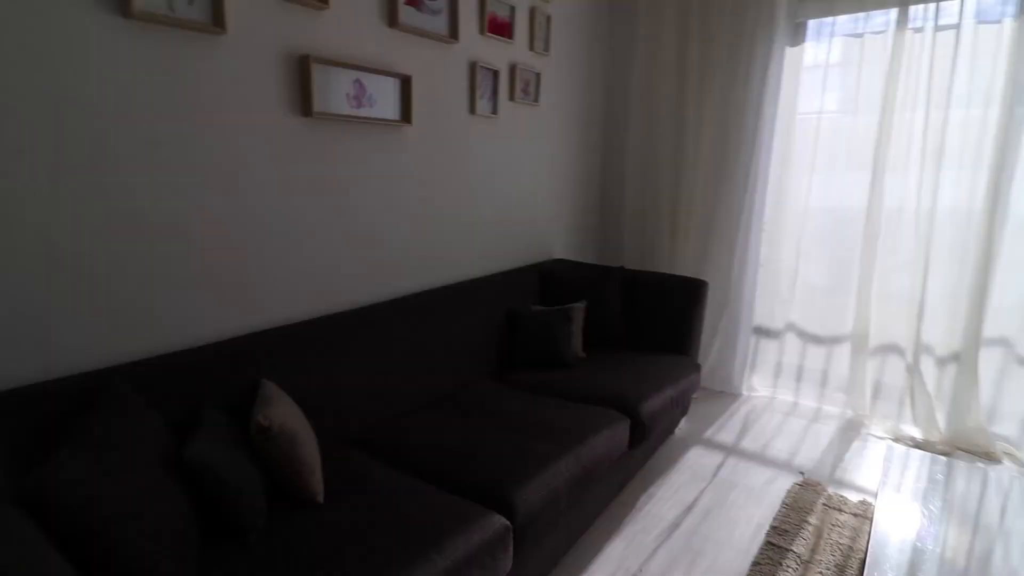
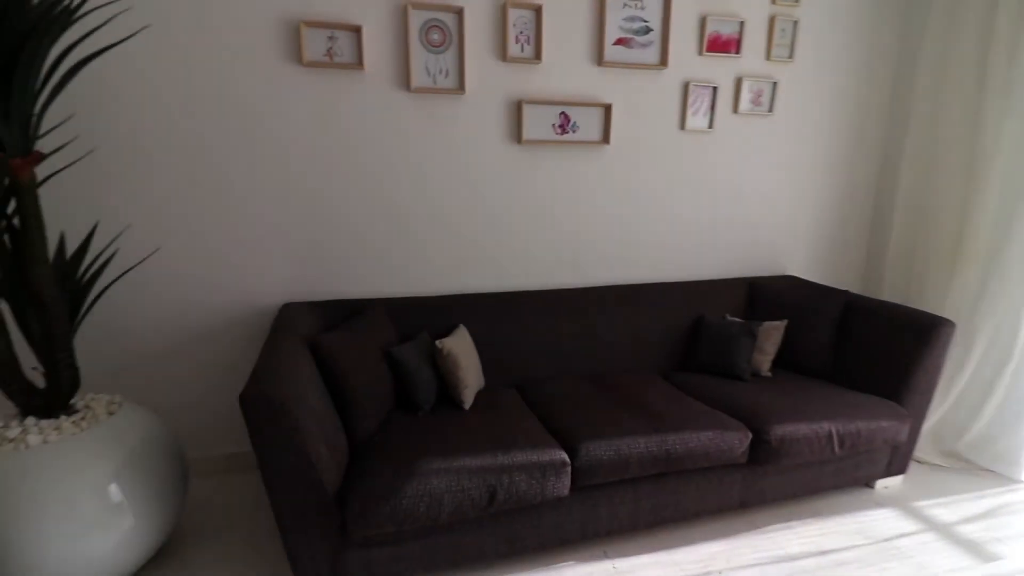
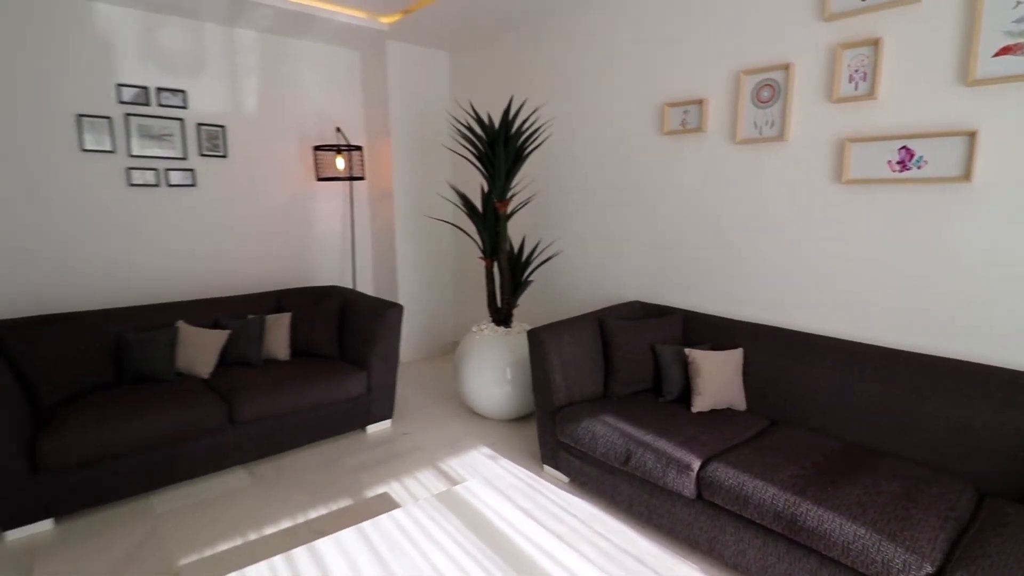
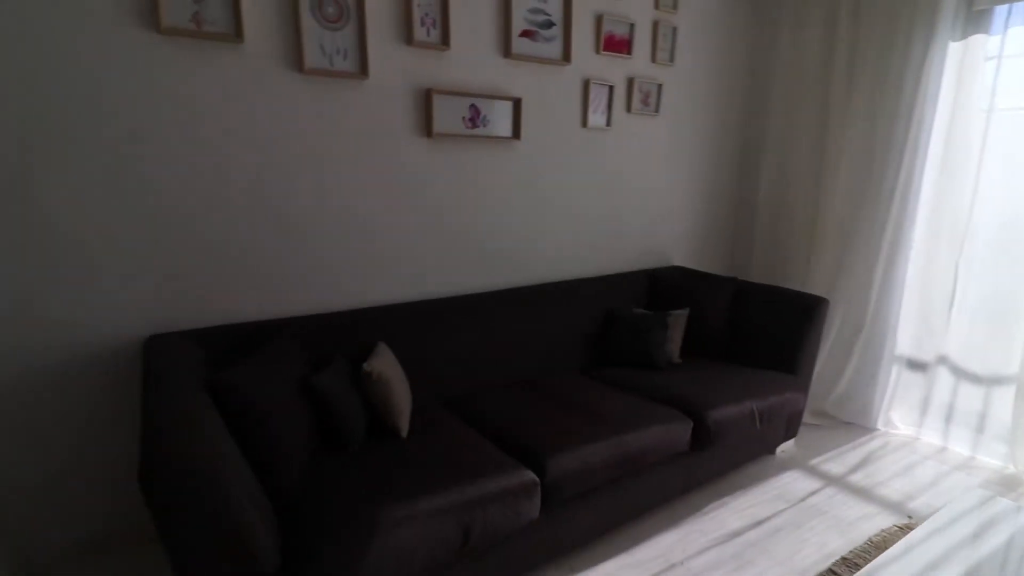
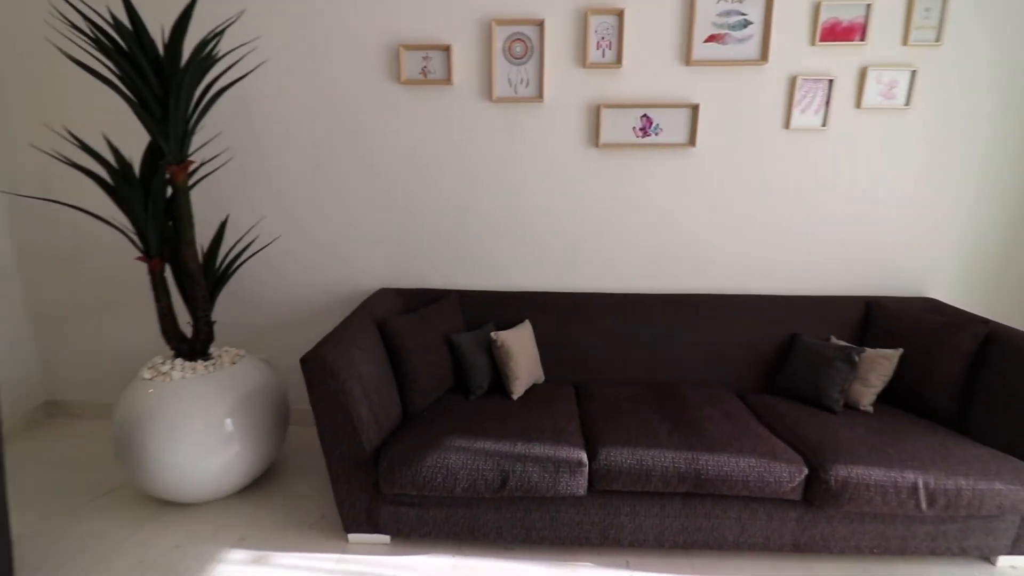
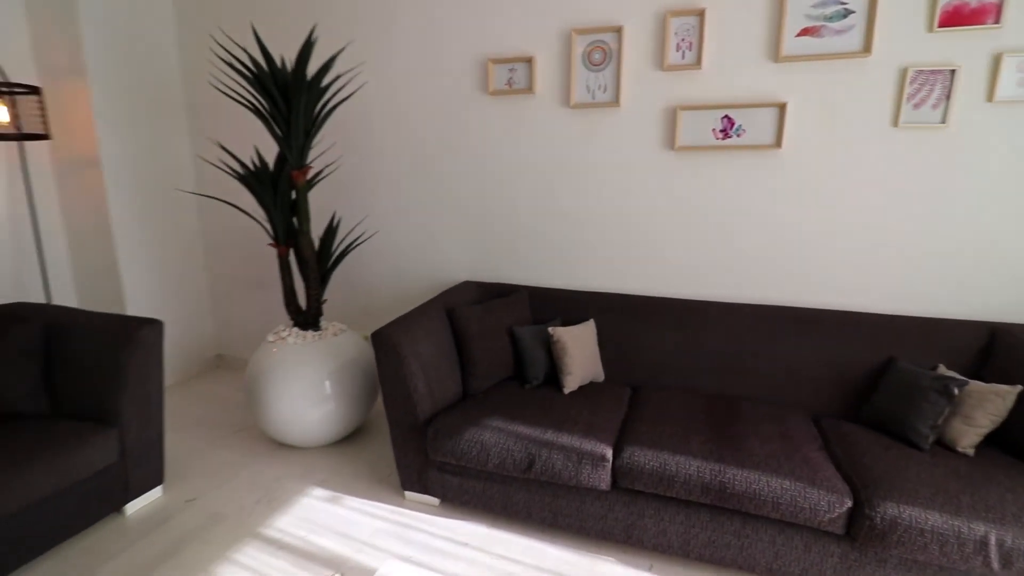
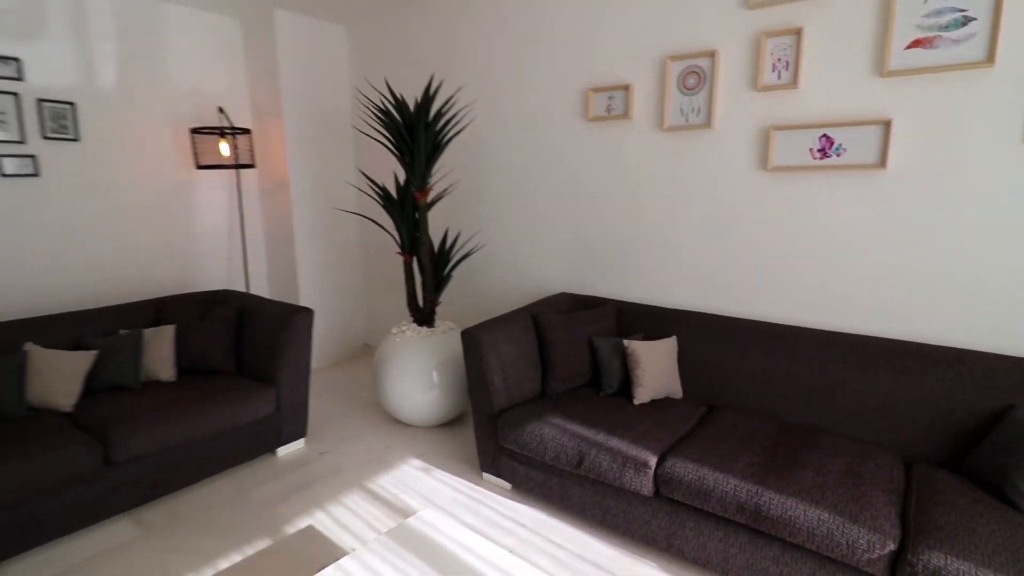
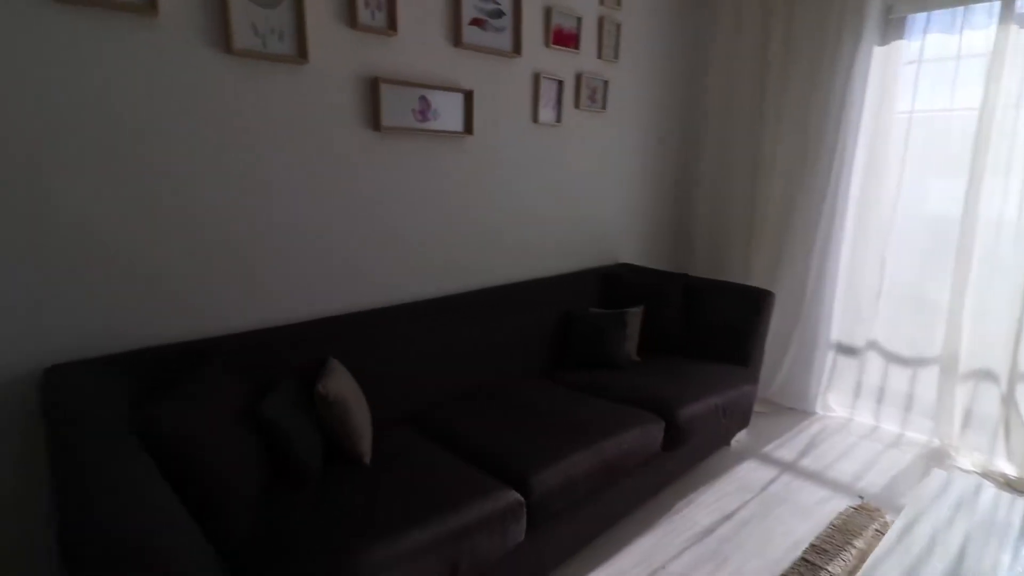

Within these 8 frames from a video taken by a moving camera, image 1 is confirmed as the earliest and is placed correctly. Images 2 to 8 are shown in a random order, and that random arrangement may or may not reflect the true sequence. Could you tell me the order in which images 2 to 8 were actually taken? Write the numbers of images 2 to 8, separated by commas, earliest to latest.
8, 4, 2, 5, 6, 7, 3
